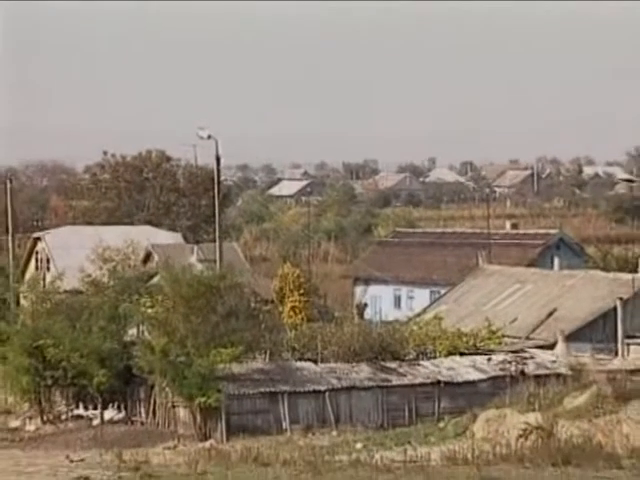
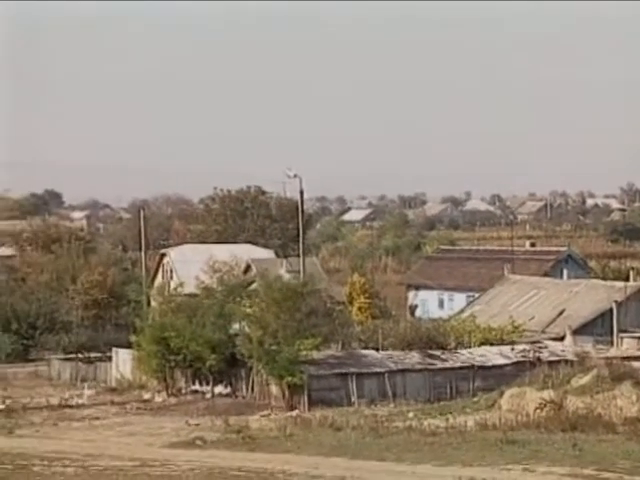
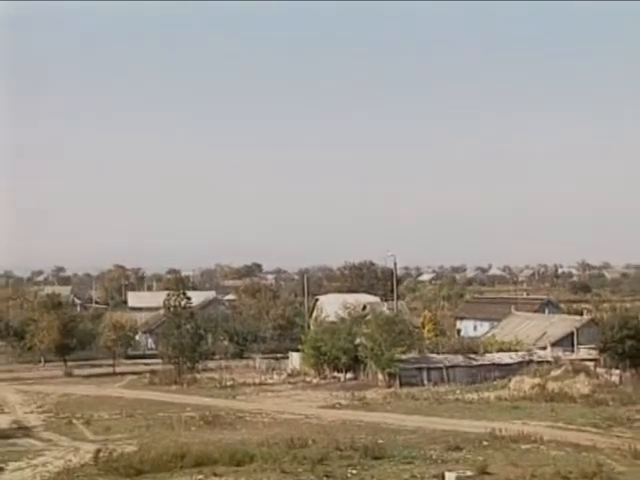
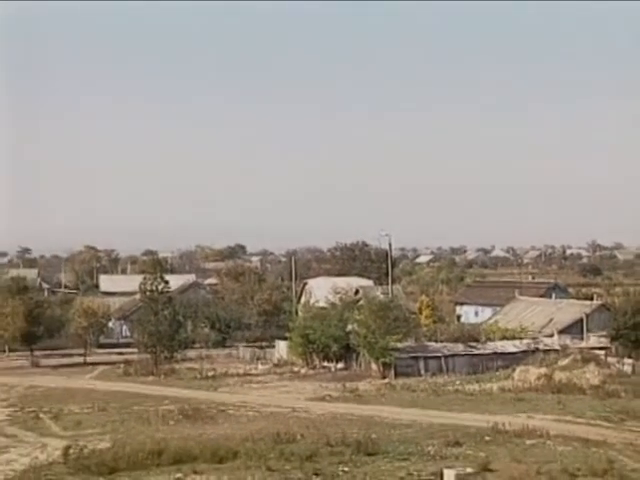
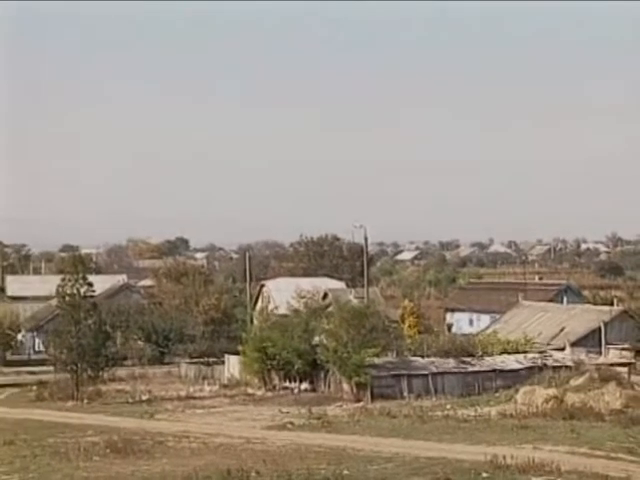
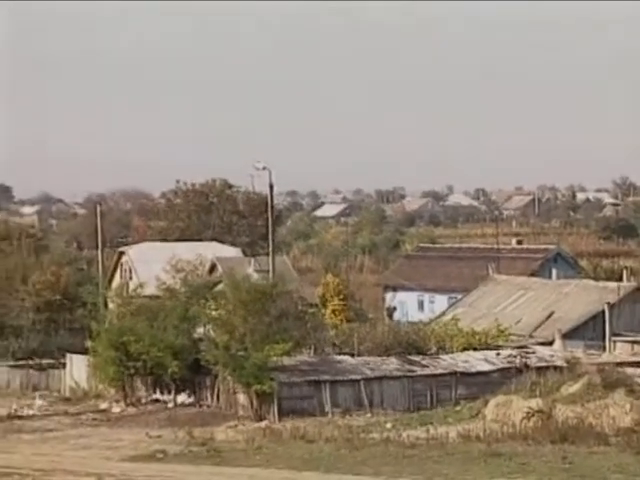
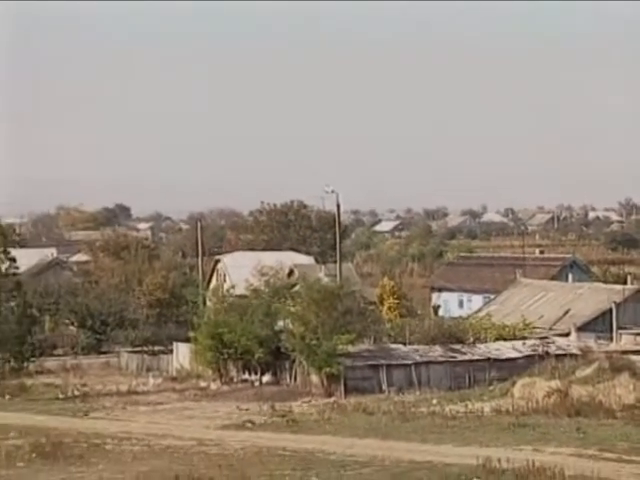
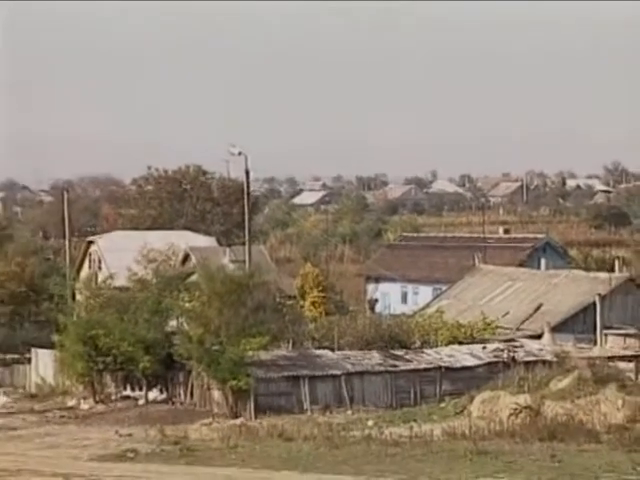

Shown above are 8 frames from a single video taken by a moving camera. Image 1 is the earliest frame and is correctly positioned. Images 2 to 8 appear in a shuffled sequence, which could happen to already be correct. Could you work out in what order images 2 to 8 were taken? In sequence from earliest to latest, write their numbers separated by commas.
8, 6, 2, 7, 5, 4, 3
